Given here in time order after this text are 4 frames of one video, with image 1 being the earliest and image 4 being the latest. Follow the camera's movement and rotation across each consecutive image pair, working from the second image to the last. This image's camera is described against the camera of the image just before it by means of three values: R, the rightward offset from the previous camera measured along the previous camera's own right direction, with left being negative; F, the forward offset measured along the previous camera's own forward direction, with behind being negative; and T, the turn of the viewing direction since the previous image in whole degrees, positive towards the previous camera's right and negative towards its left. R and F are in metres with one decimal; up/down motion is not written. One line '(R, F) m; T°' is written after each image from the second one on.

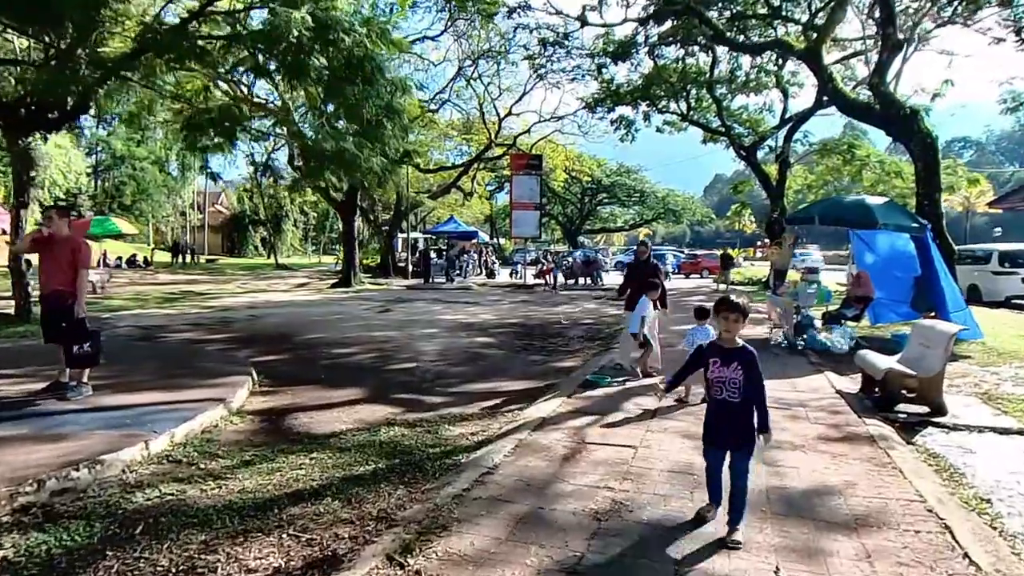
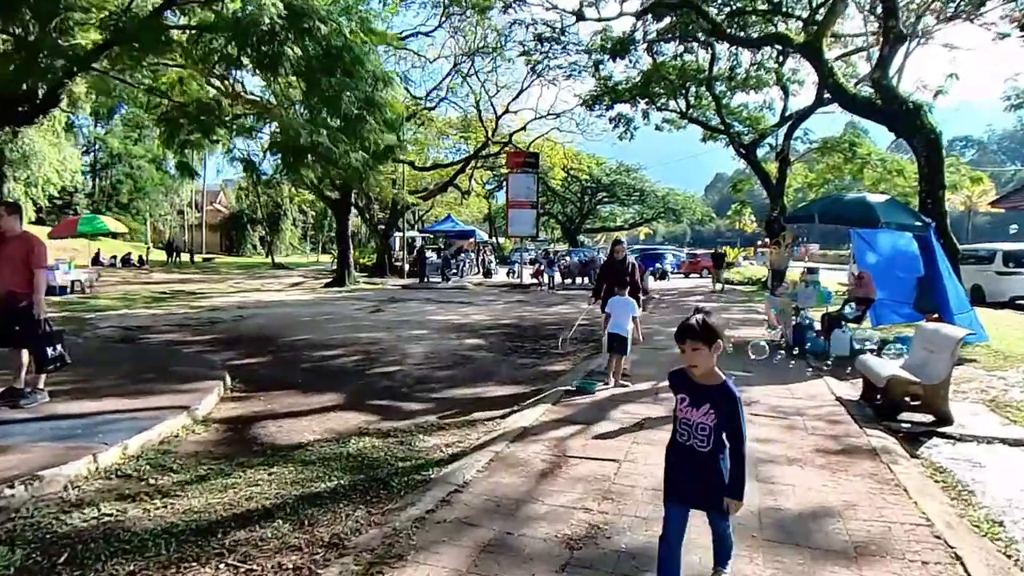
(+0.2, +0.4) m; 0°
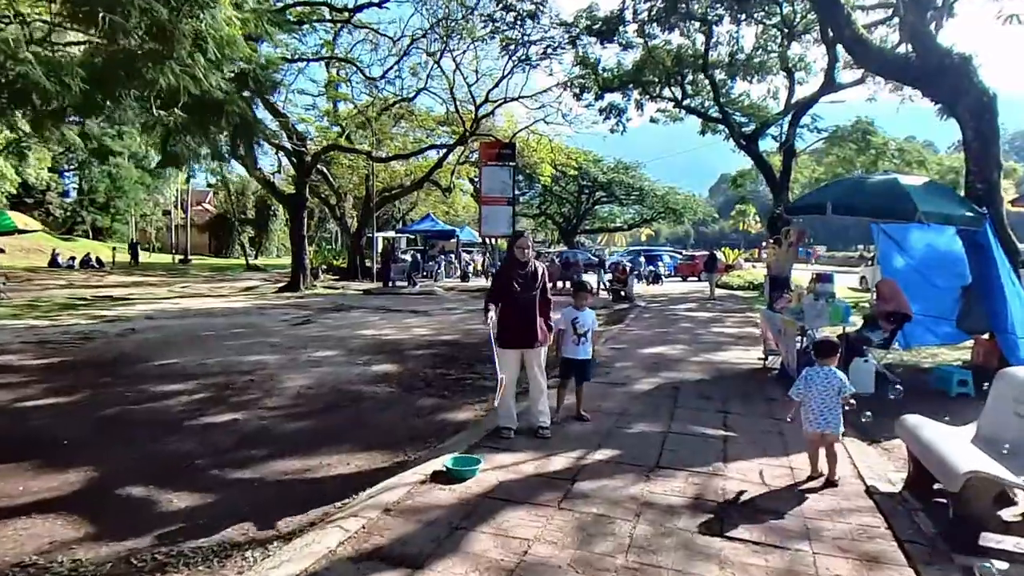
(+1.2, +2.7) m; 0°
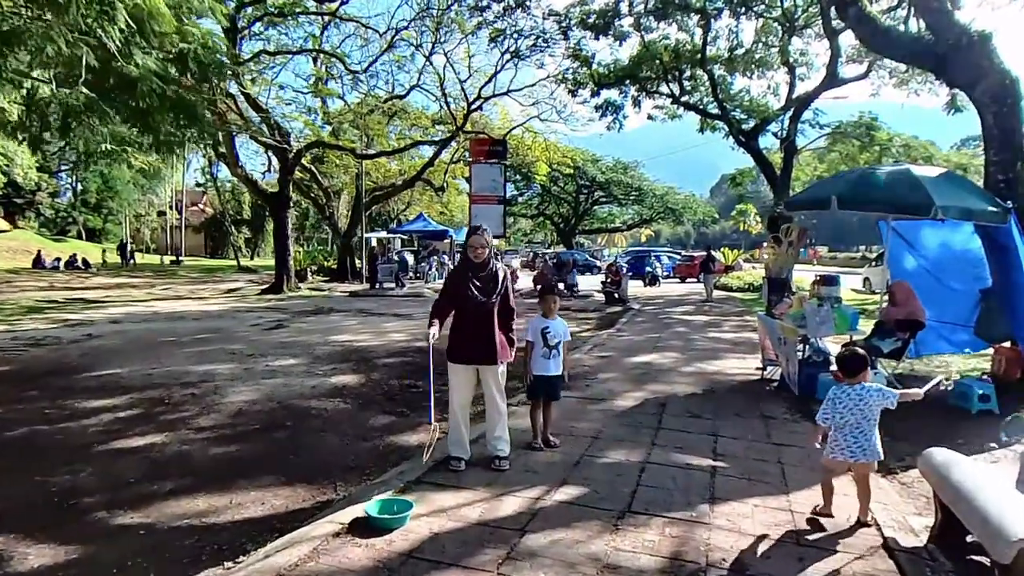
(+0.4, +0.8) m; 0°
